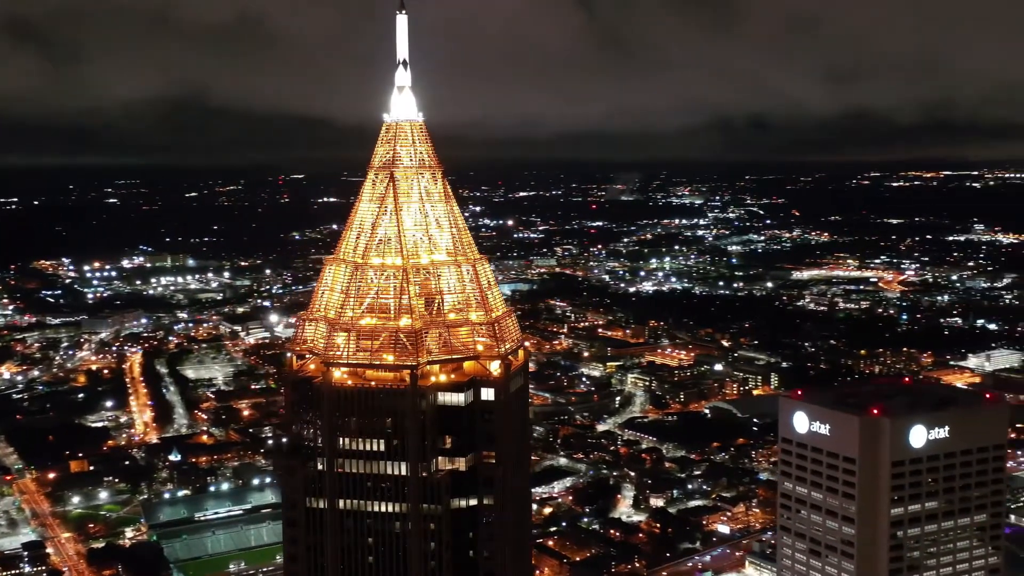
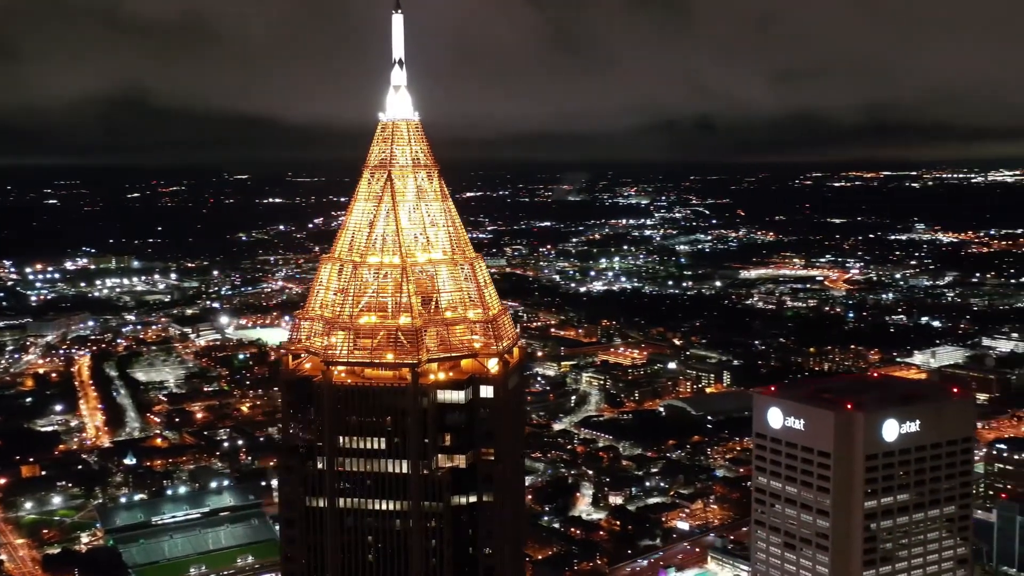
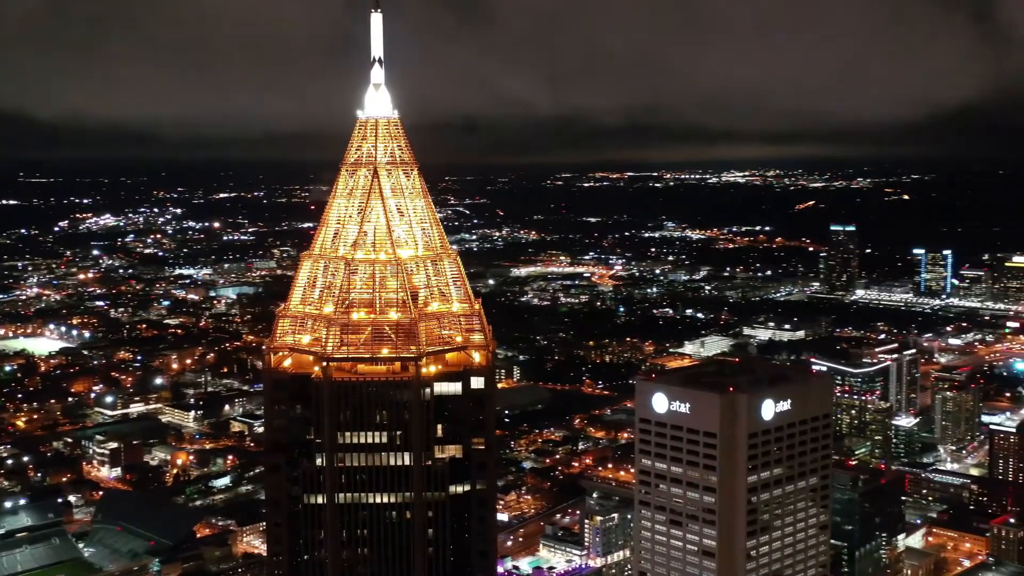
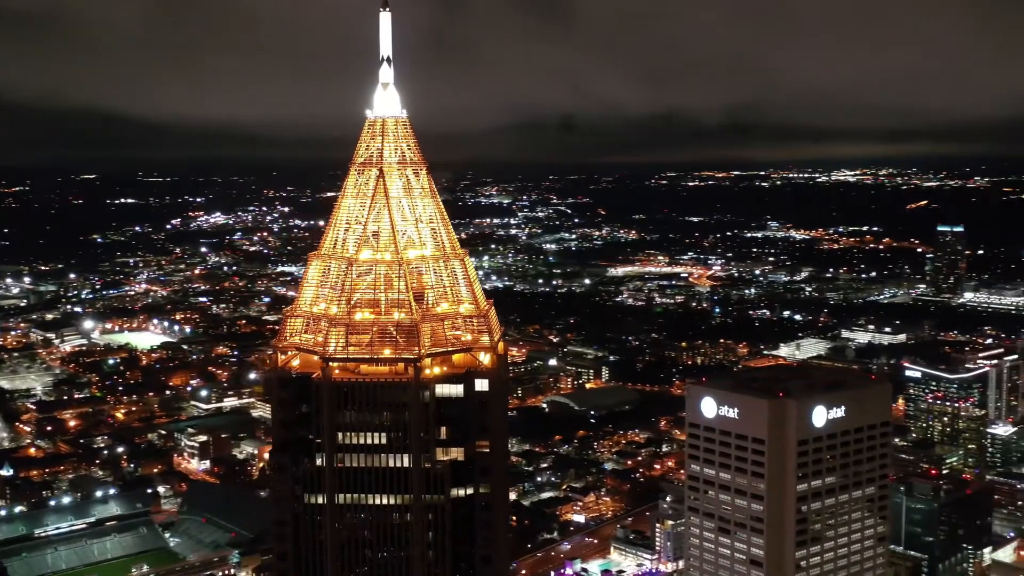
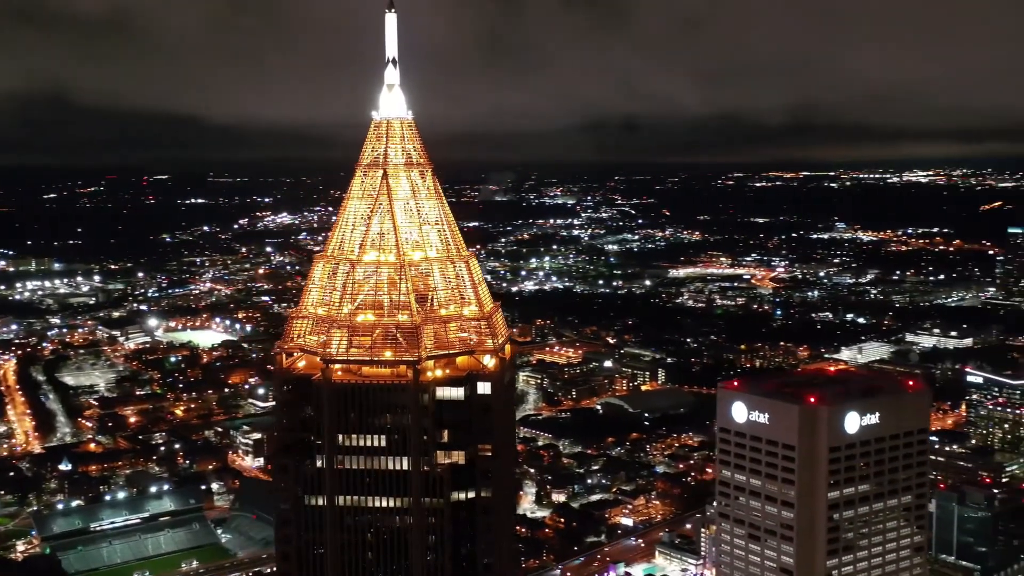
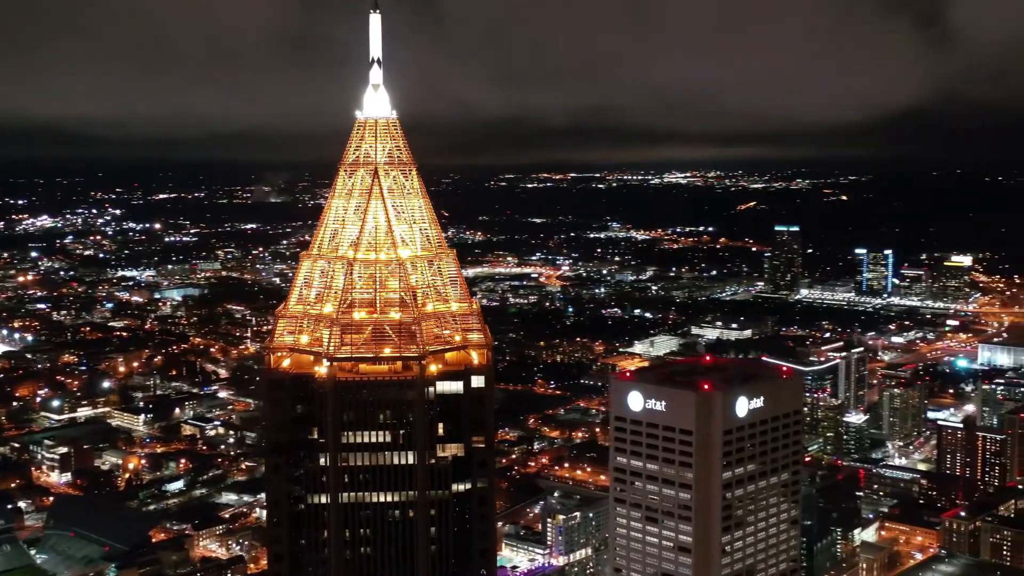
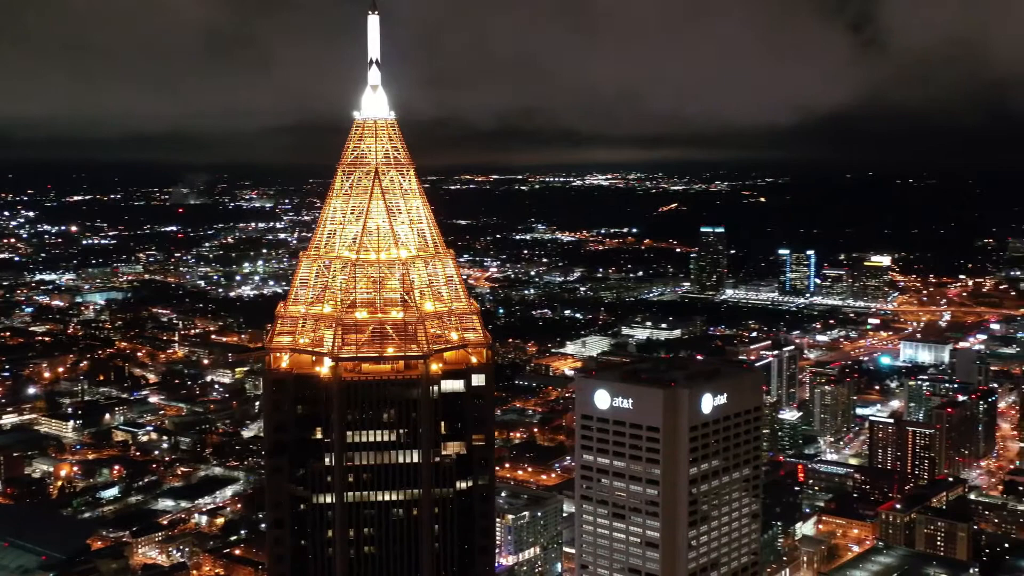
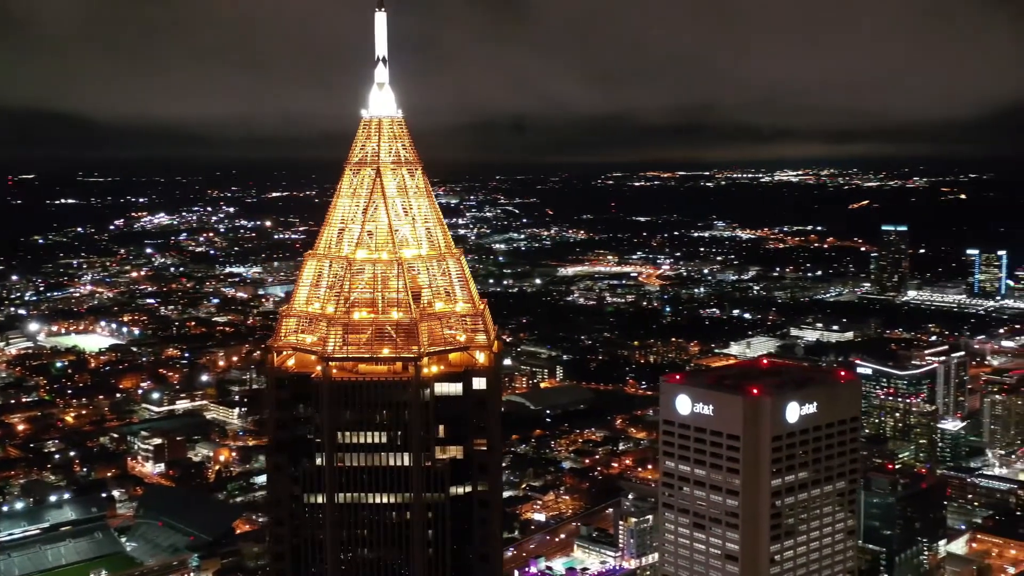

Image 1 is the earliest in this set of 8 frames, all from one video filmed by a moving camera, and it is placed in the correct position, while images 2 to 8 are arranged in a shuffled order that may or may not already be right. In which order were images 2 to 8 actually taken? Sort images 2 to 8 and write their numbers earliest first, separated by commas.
2, 5, 4, 8, 3, 6, 7
